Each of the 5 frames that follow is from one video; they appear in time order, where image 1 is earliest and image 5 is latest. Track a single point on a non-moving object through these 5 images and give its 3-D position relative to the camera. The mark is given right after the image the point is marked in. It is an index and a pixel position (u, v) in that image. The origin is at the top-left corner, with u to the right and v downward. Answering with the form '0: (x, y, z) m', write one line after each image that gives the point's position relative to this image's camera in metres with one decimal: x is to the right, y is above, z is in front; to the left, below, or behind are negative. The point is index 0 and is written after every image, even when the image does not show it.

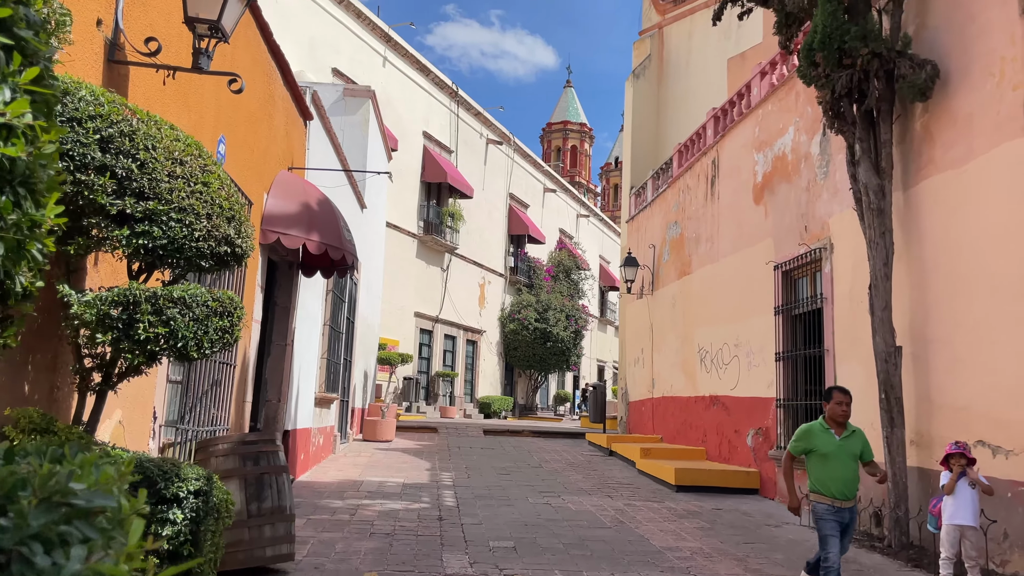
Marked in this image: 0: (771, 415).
0: (+2.8, -1.4, +8.7) m
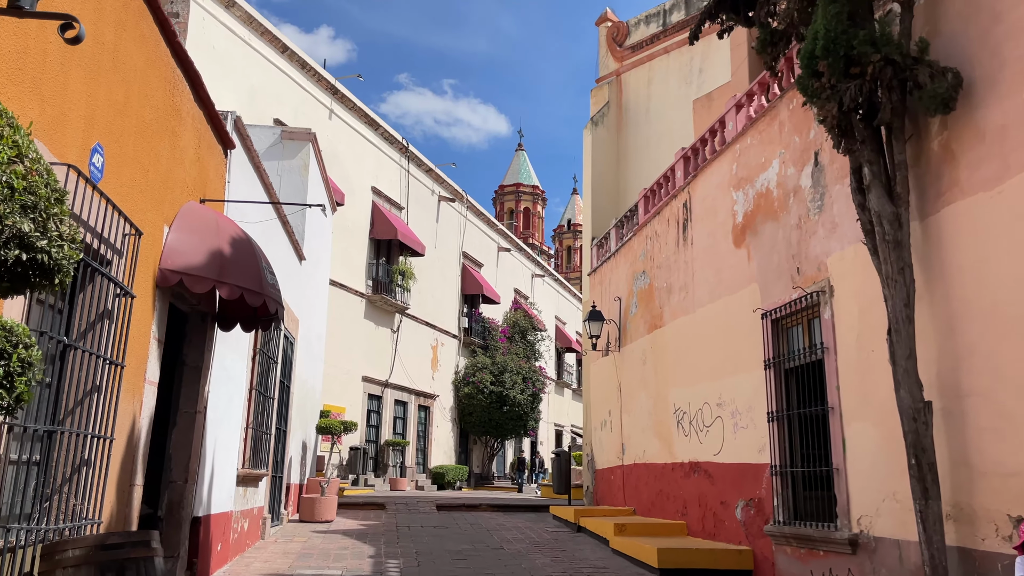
0: (+2.4, -1.8, +7.7) m
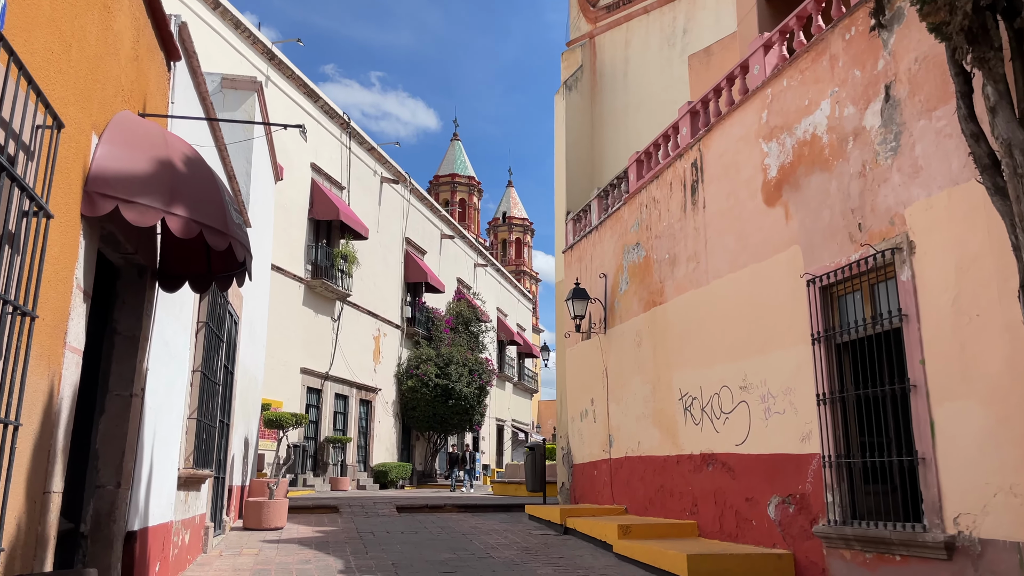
0: (+2.4, -1.5, +6.6) m
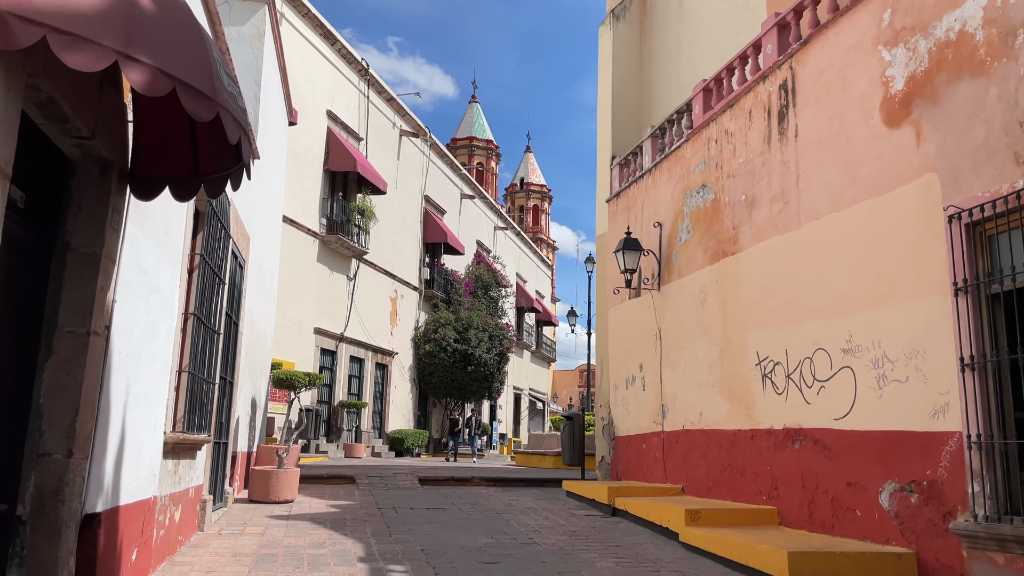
0: (+2.8, -1.1, +5.3) m
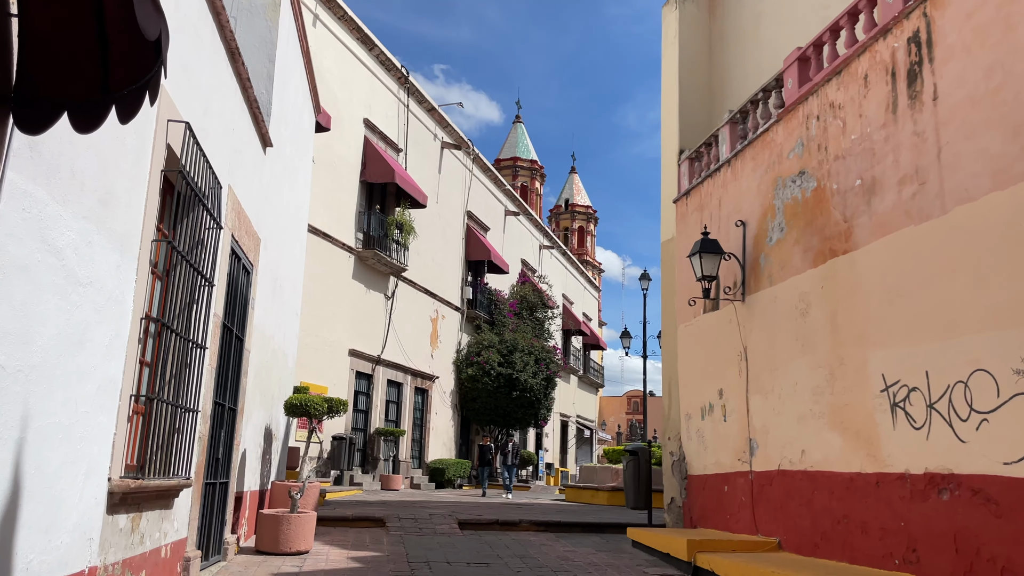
0: (+3.1, -1.1, +3.7) m
